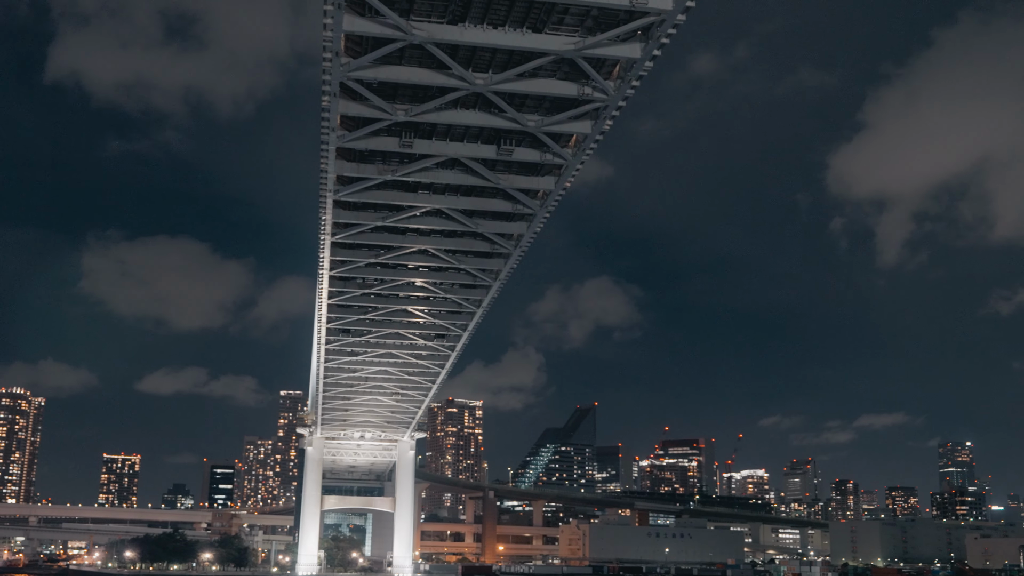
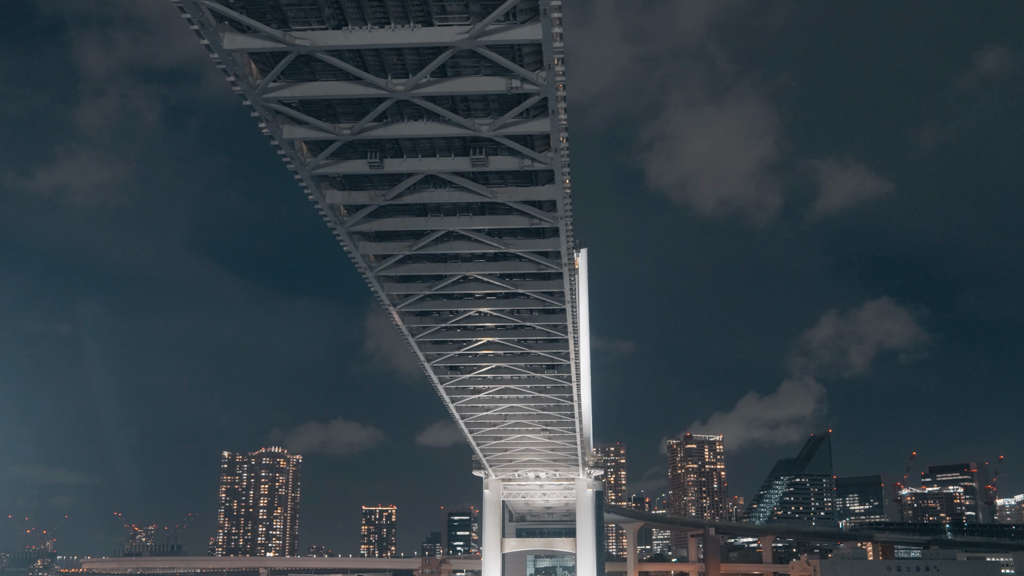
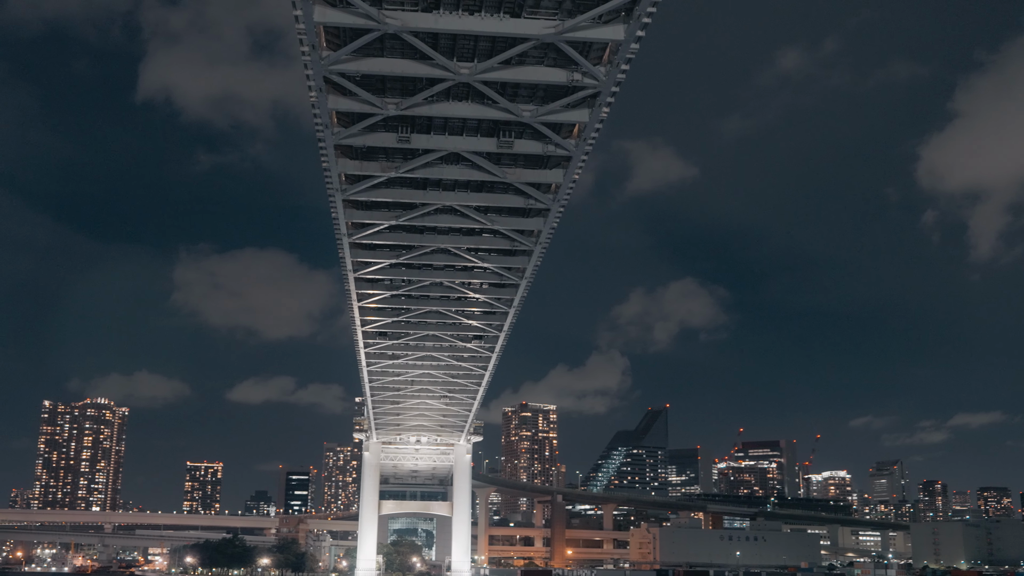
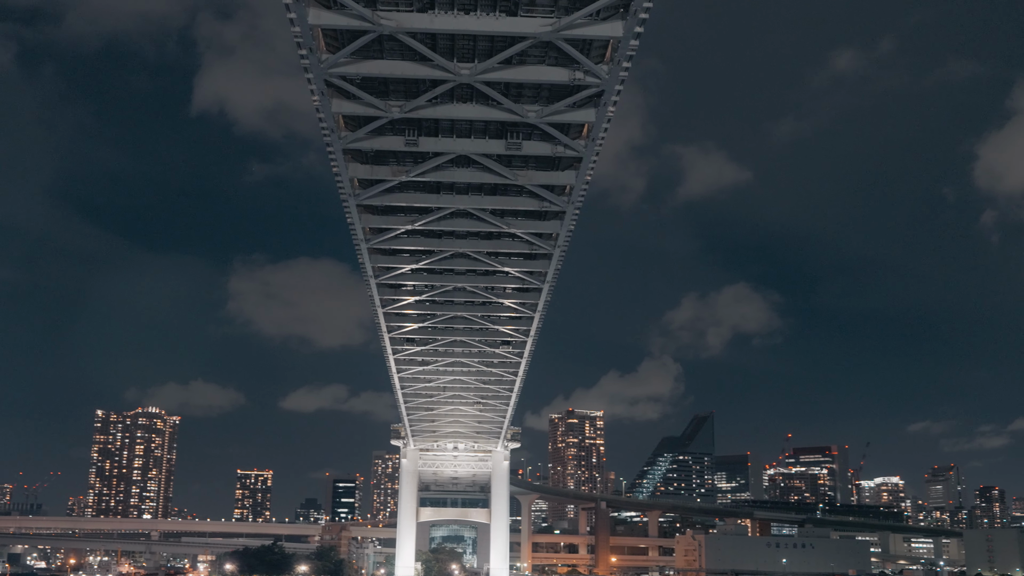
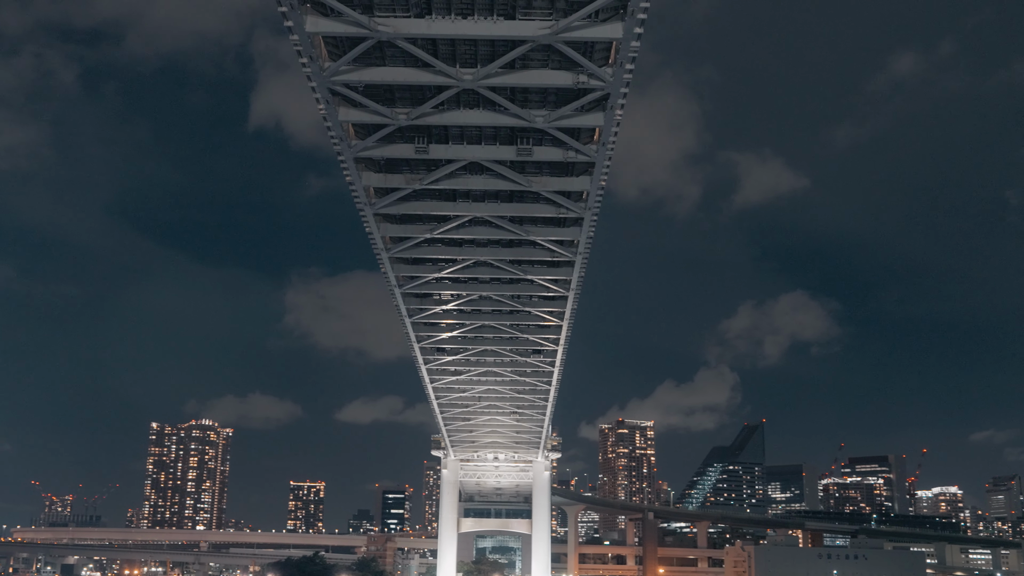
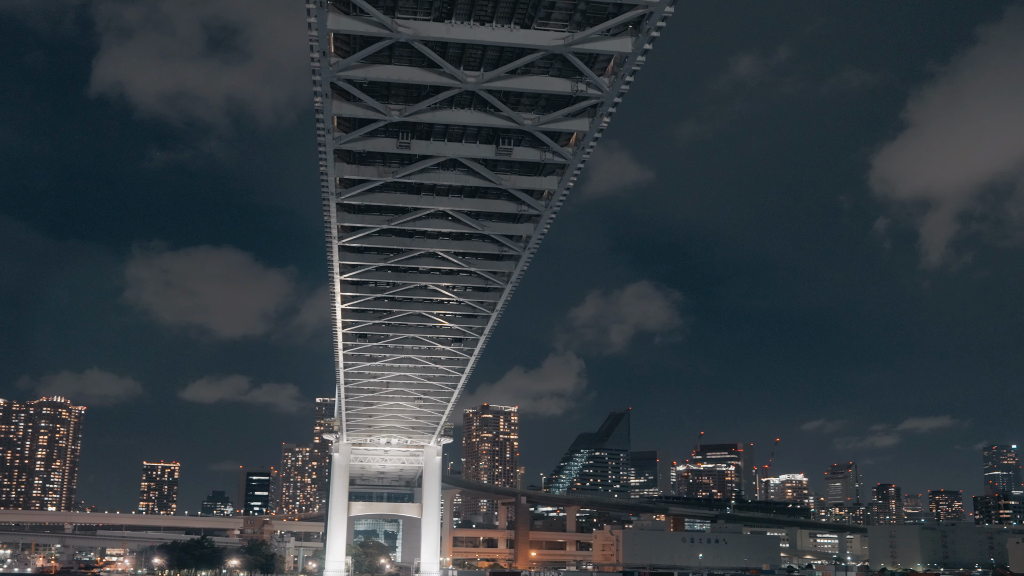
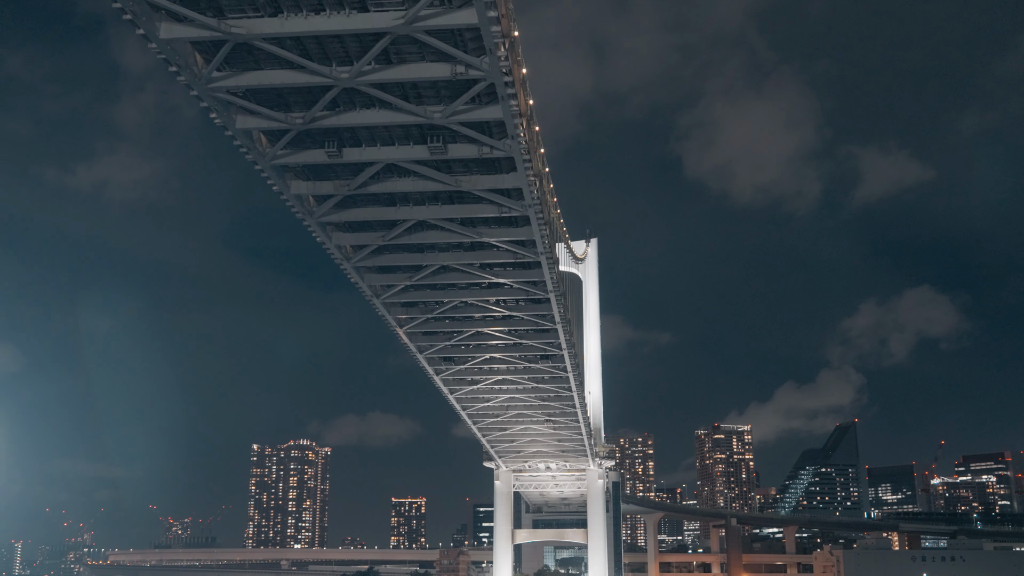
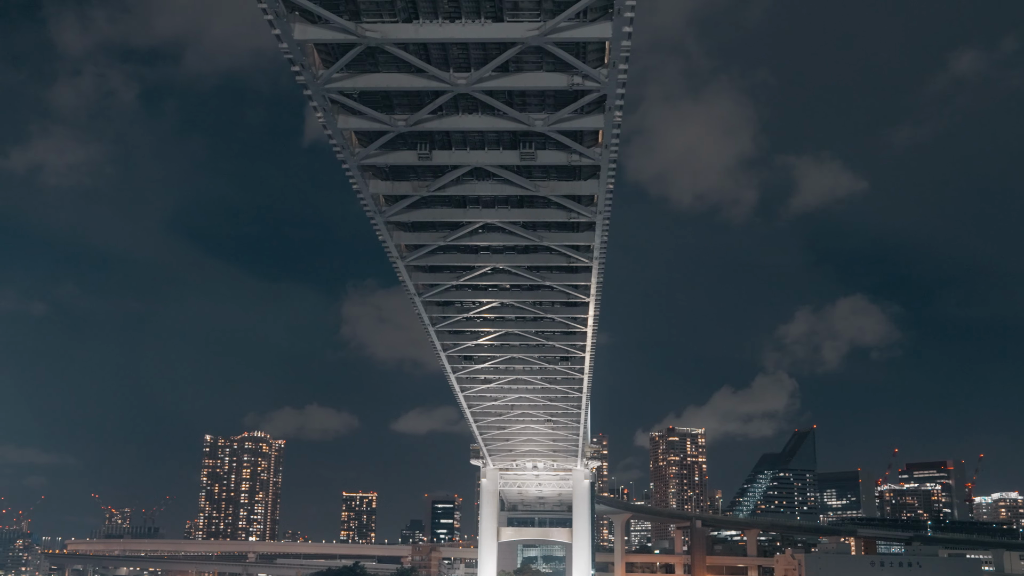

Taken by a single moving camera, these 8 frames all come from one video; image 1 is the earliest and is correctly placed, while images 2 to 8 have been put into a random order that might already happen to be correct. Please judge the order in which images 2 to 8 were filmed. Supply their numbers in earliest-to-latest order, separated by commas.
6, 3, 4, 5, 8, 2, 7
